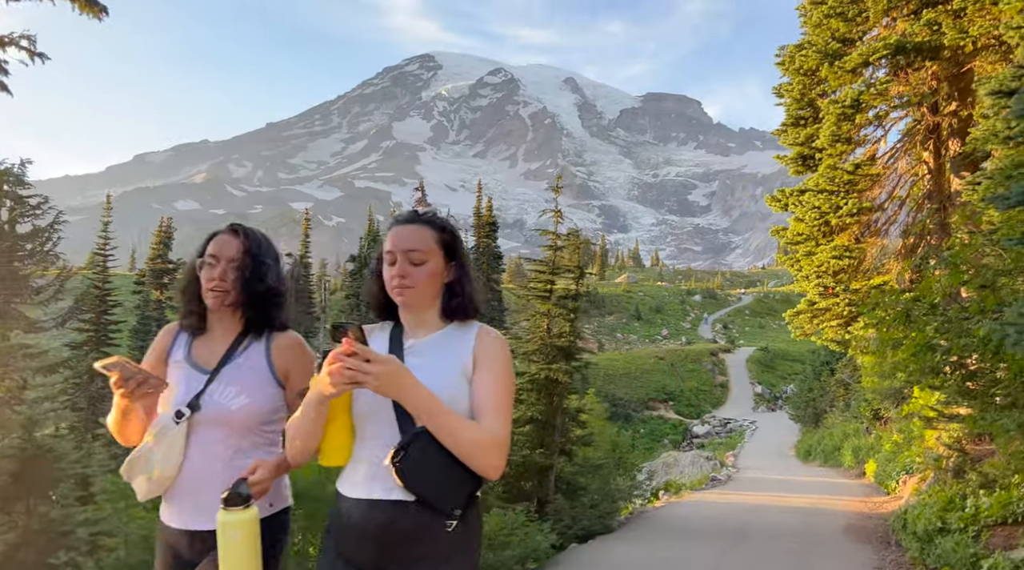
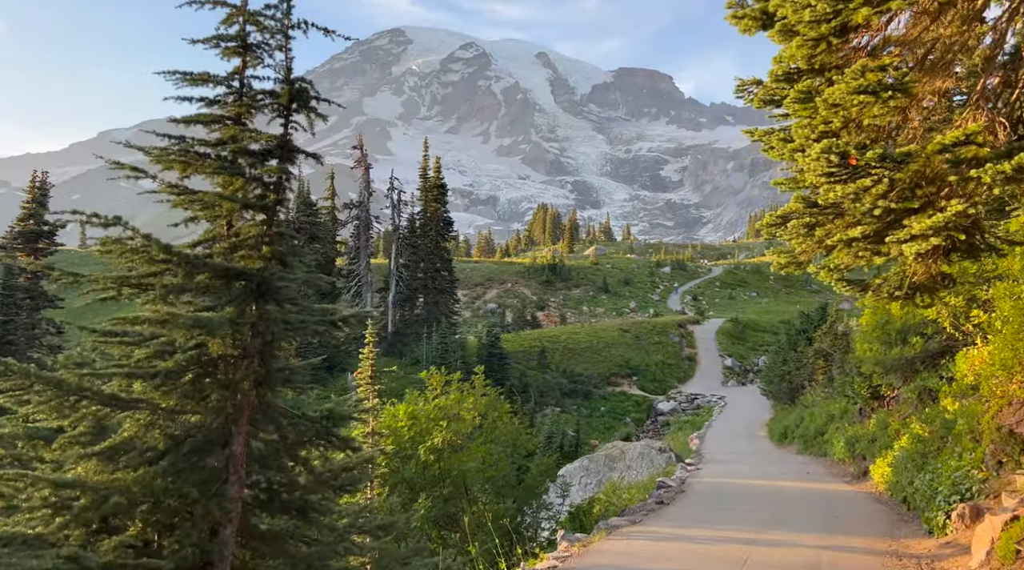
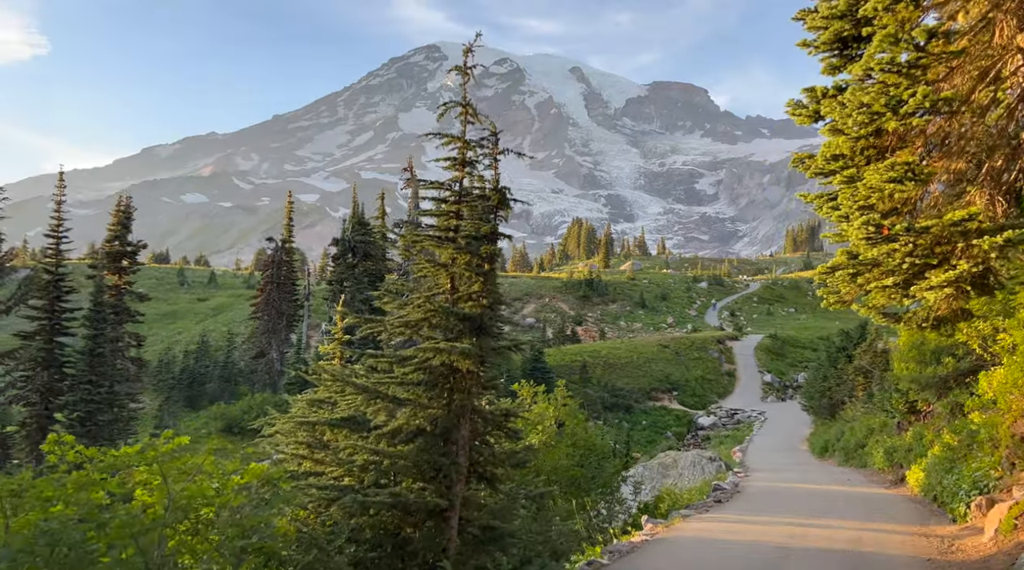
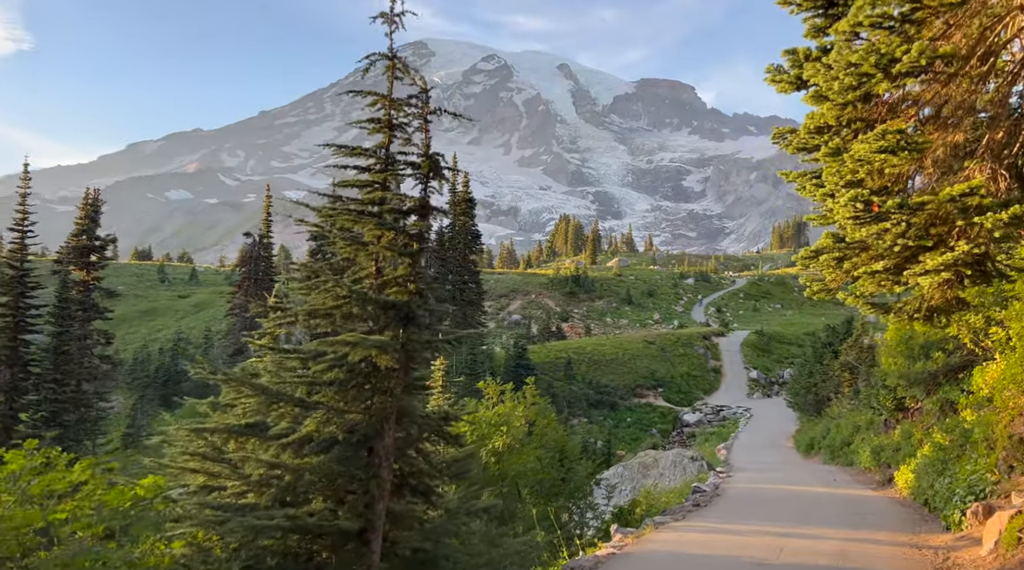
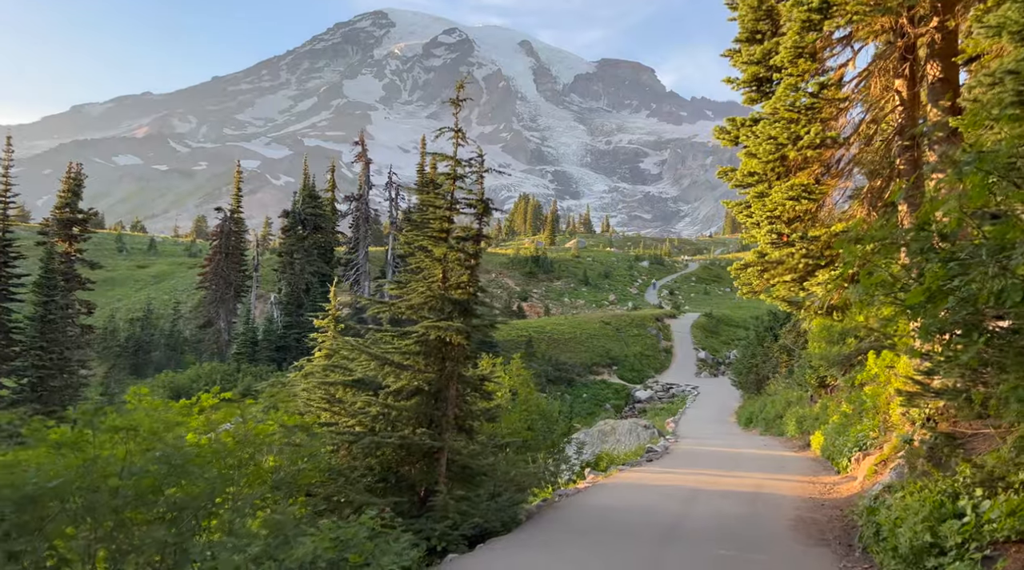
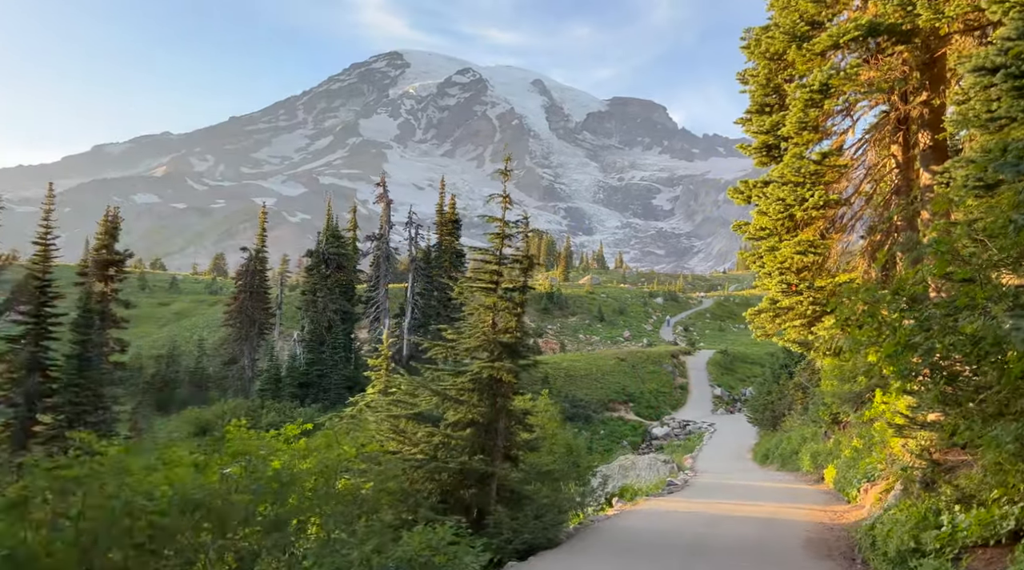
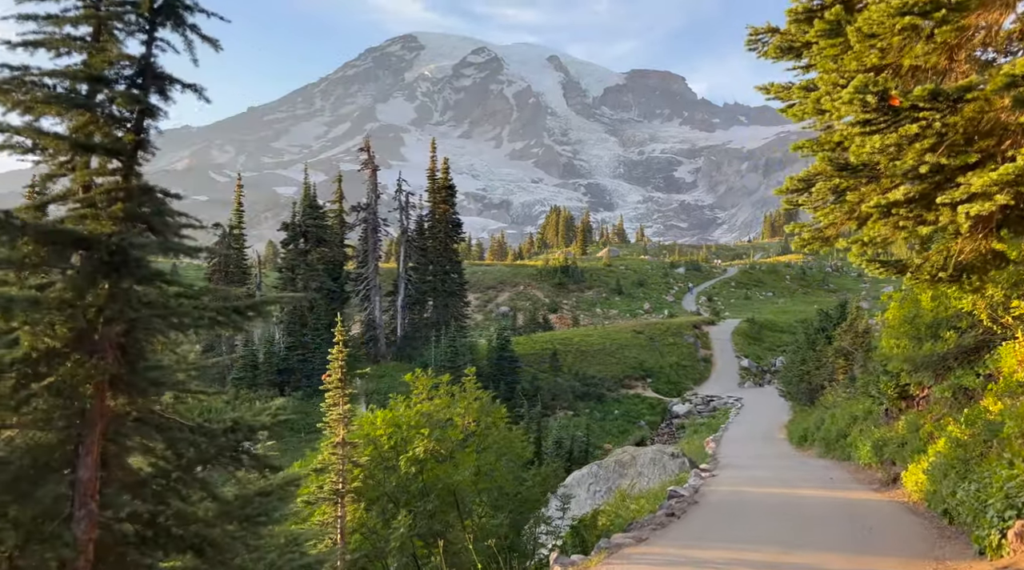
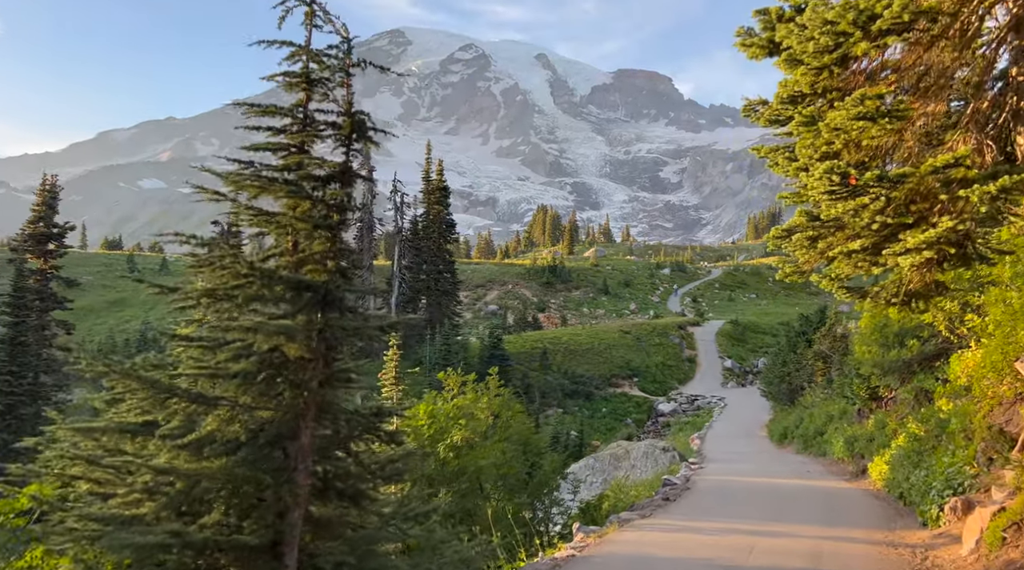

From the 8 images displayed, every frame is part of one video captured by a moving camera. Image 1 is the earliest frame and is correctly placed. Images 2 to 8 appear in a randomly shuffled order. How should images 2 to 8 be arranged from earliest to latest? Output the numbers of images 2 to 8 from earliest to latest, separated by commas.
6, 5, 3, 4, 8, 2, 7
